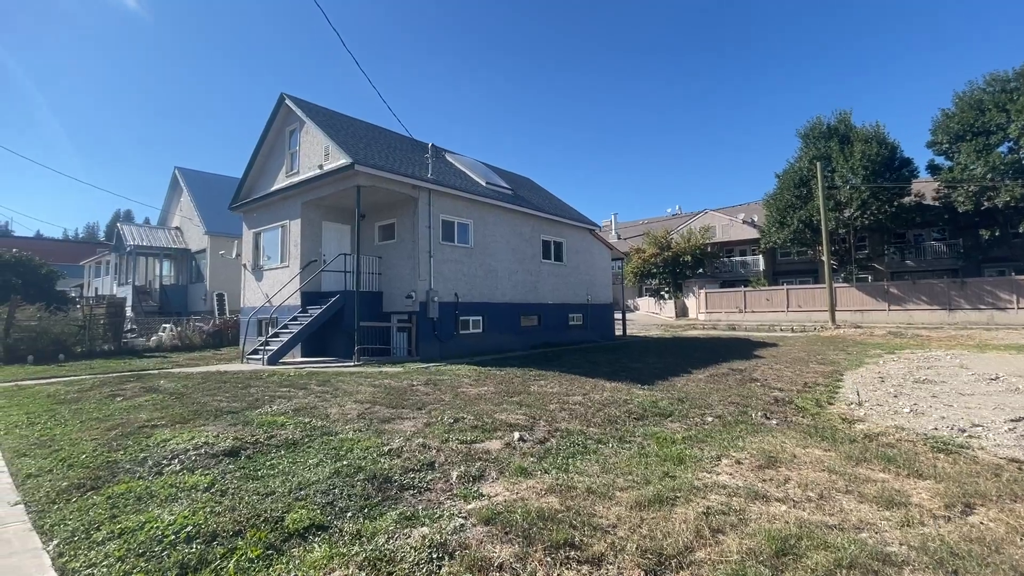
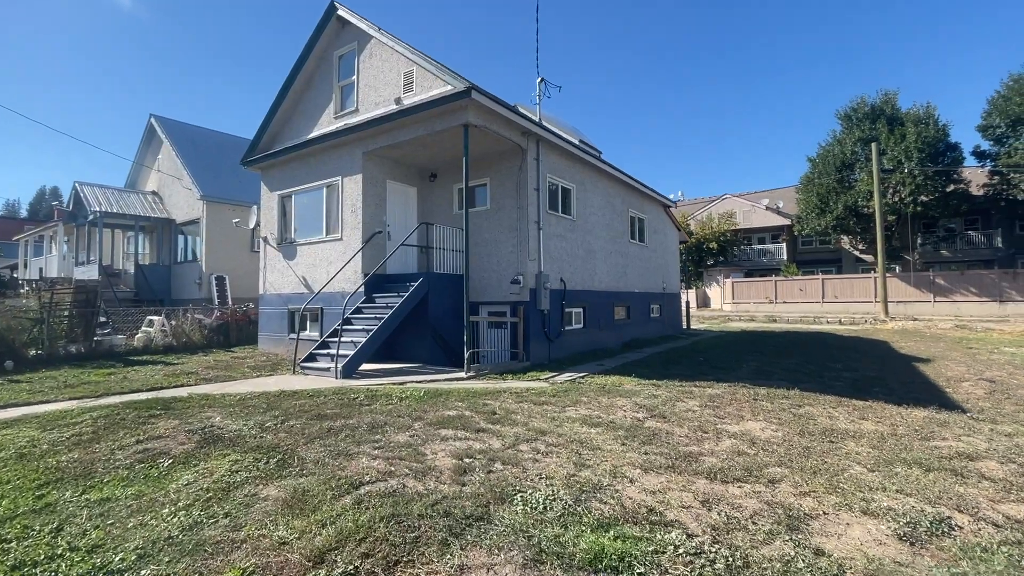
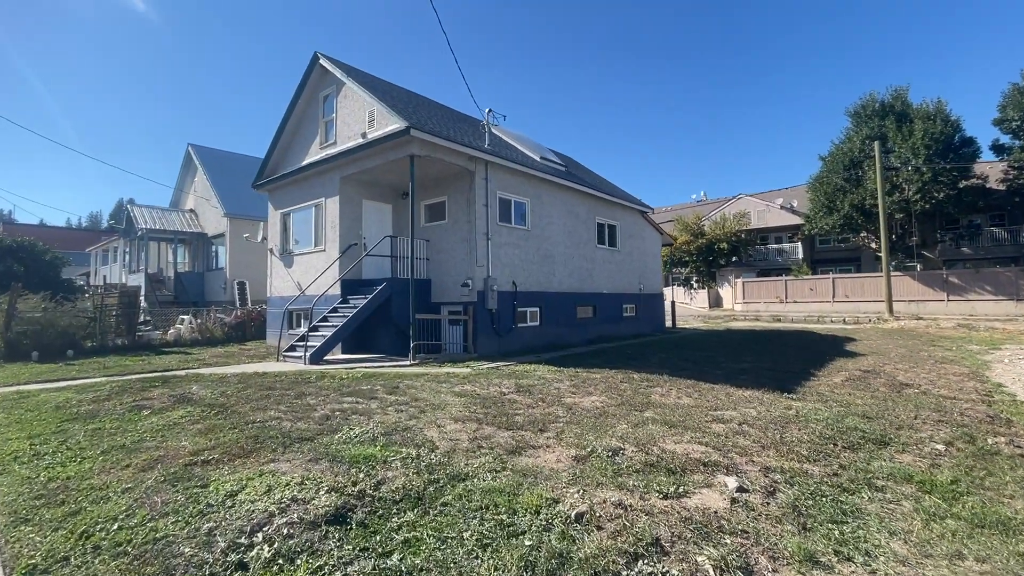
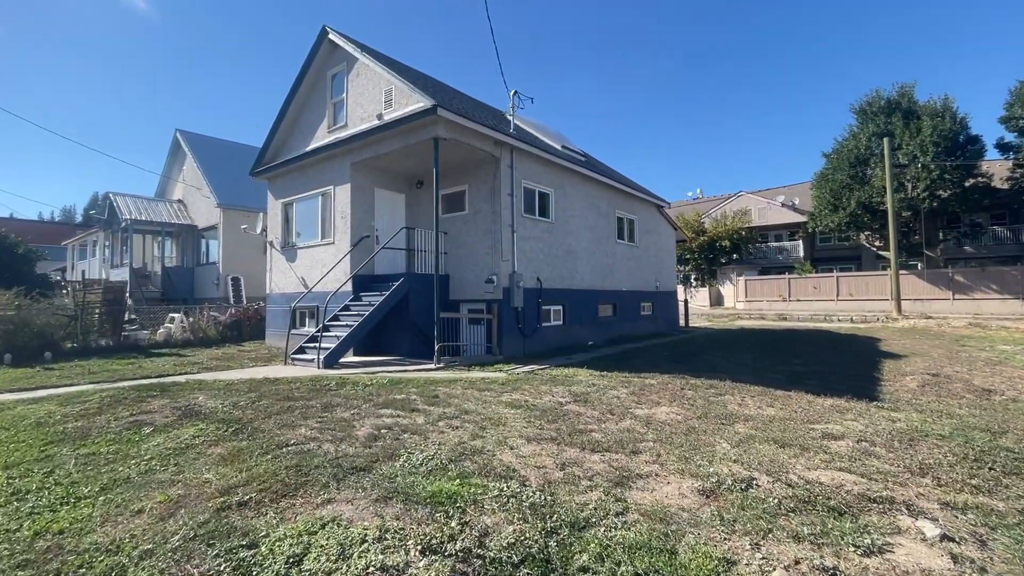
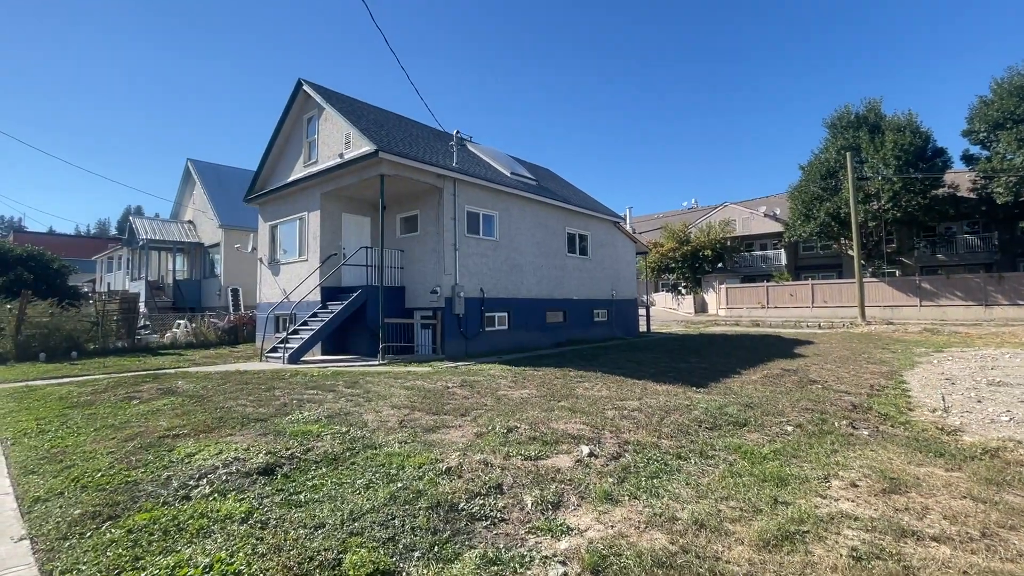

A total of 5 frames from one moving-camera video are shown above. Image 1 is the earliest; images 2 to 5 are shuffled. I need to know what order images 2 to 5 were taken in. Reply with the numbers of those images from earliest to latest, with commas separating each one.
5, 3, 4, 2
